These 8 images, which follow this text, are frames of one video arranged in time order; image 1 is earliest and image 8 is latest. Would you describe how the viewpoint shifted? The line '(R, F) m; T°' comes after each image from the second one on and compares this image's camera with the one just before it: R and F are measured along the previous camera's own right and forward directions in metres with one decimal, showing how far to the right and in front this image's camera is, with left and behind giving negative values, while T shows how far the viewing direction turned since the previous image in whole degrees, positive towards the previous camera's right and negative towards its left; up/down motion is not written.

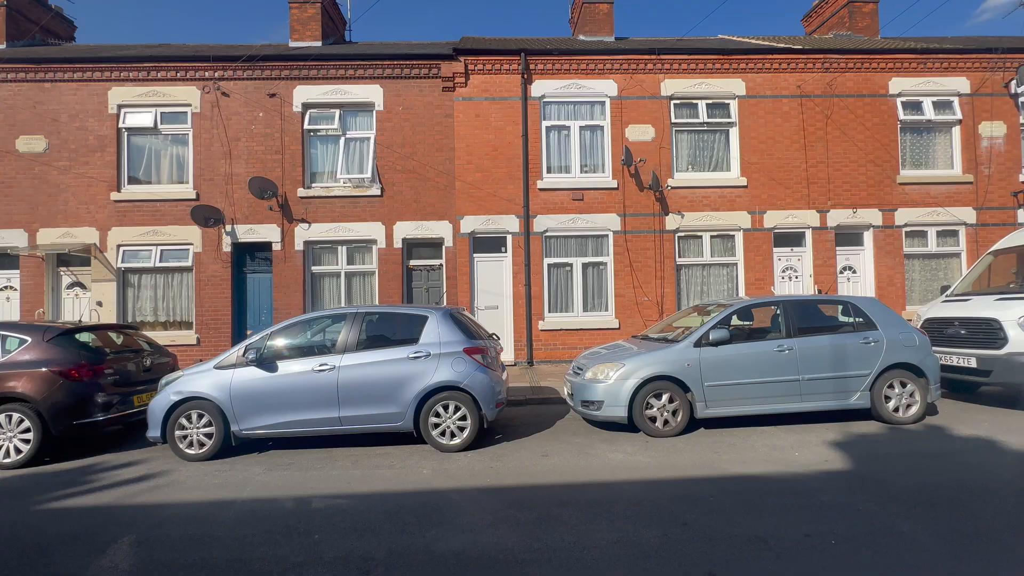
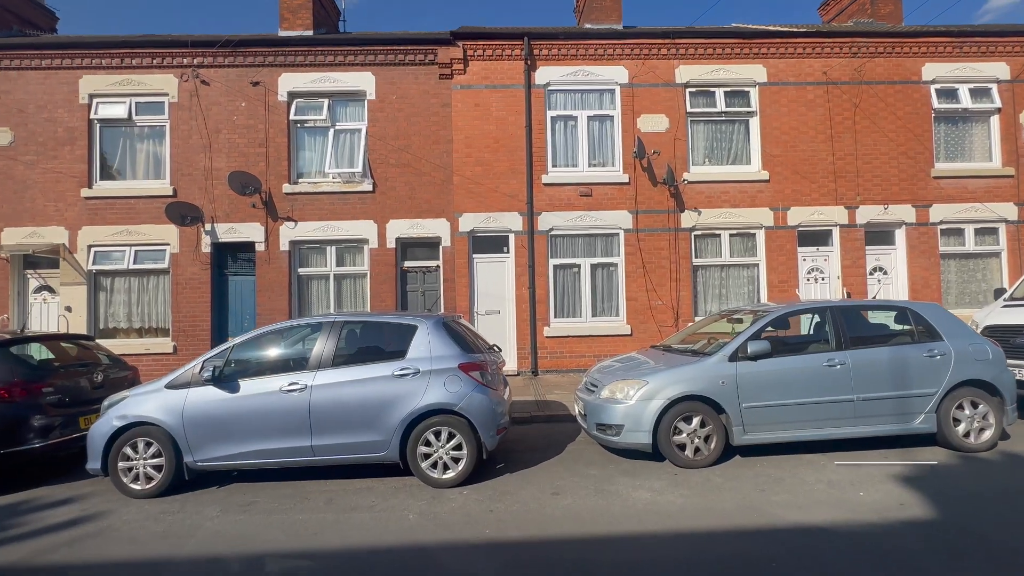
(0.0, +0.9) m; 0°
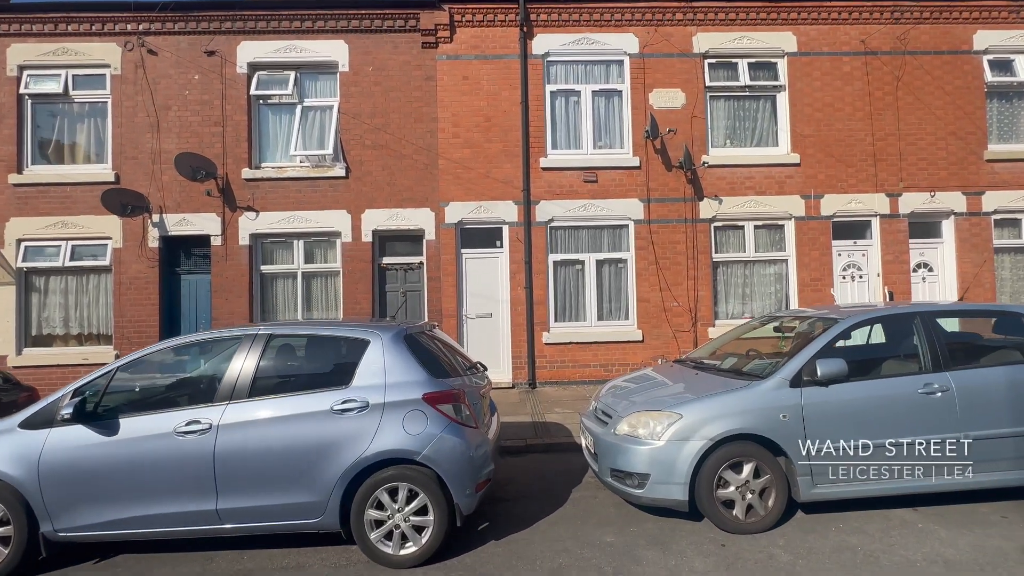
(+0.1, +1.5) m; 0°
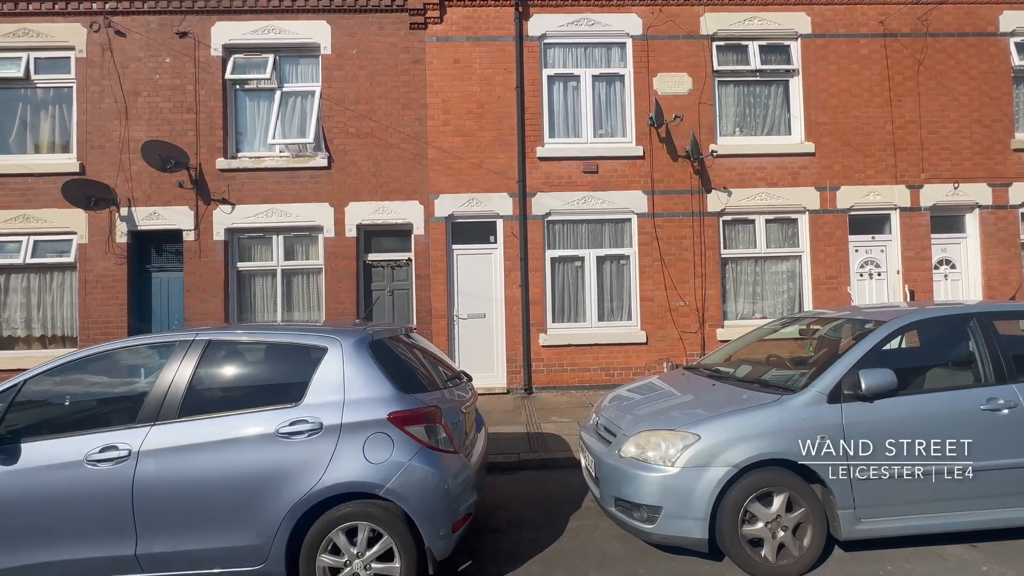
(+0.1, +0.7) m; 0°
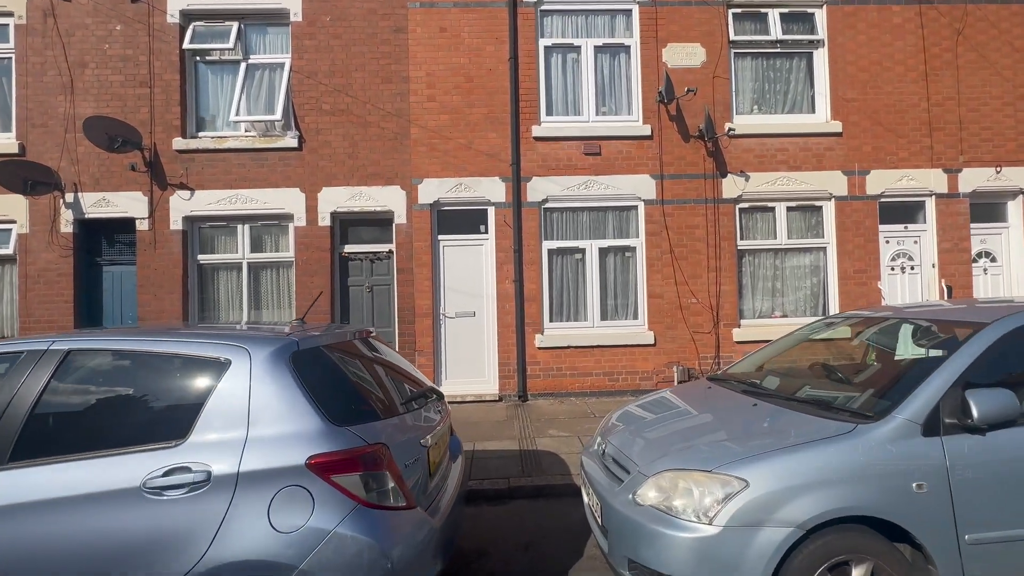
(+0.1, +1.0) m; 0°
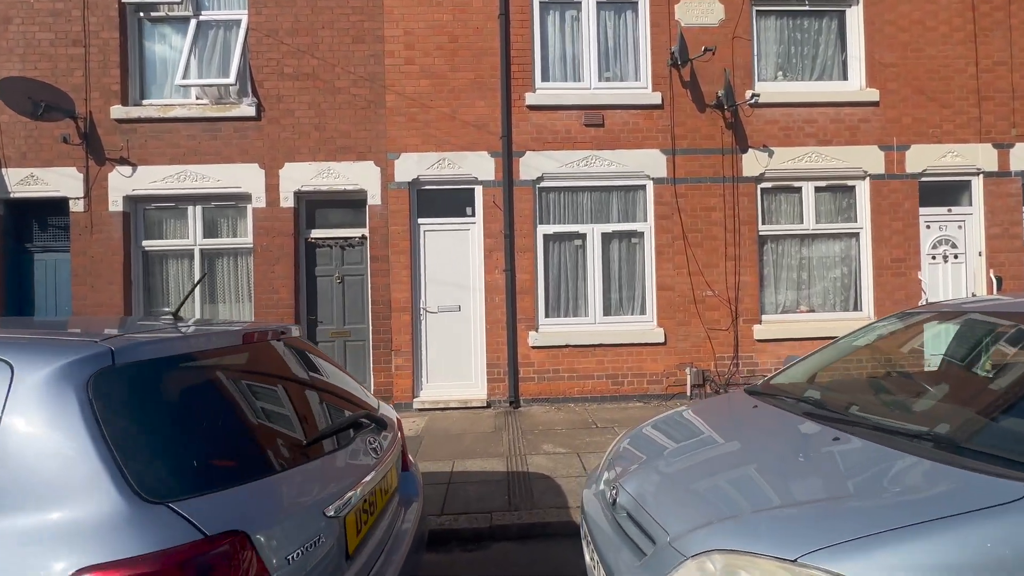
(+0.1, +1.0) m; 0°
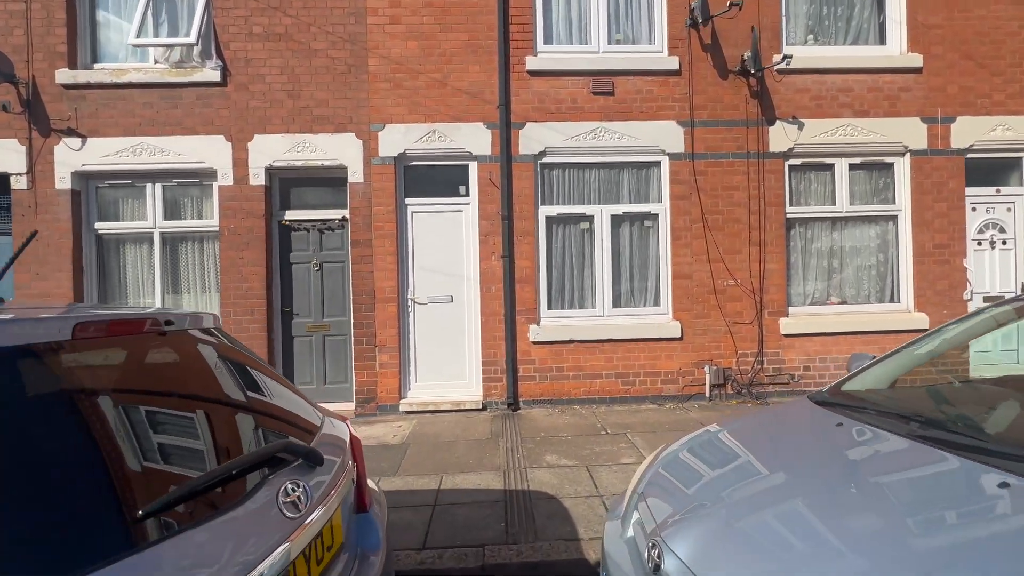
(0.0, +0.8) m; 0°
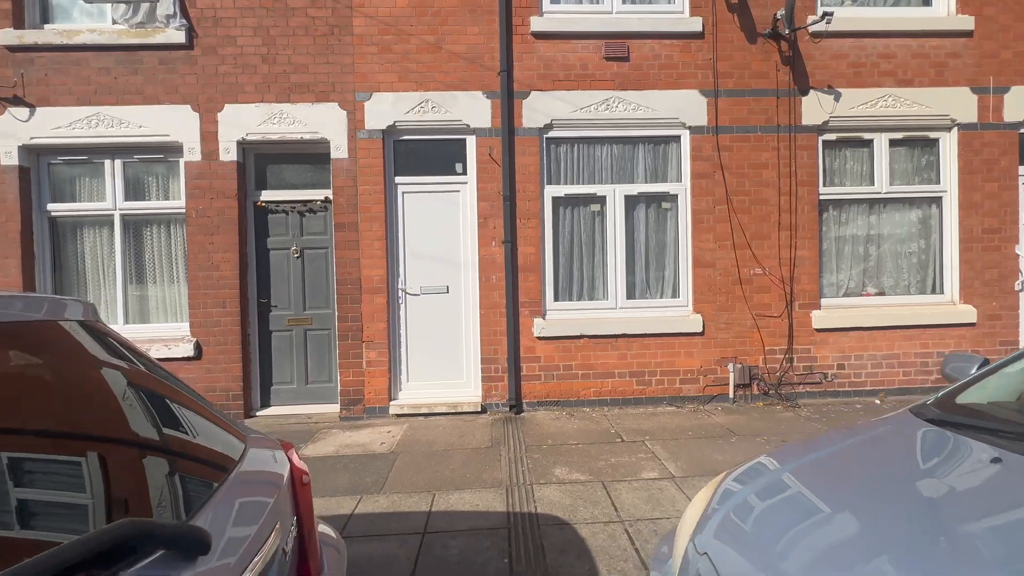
(0.0, +0.7) m; 0°
